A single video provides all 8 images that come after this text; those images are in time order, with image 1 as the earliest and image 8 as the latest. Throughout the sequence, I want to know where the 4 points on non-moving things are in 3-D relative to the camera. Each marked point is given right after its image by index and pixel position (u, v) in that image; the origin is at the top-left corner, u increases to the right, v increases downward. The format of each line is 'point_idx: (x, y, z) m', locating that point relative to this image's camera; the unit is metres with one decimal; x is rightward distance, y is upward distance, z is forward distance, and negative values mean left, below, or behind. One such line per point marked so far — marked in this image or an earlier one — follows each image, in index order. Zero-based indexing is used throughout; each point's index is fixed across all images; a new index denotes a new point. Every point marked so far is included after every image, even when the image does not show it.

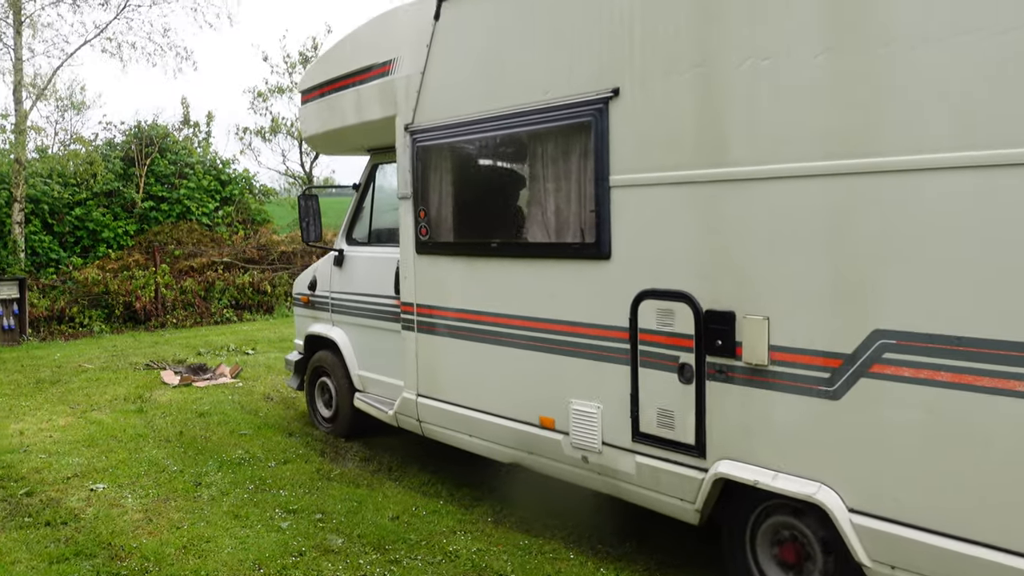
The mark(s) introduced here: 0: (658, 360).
0: (+0.5, -0.2, +3.3) m
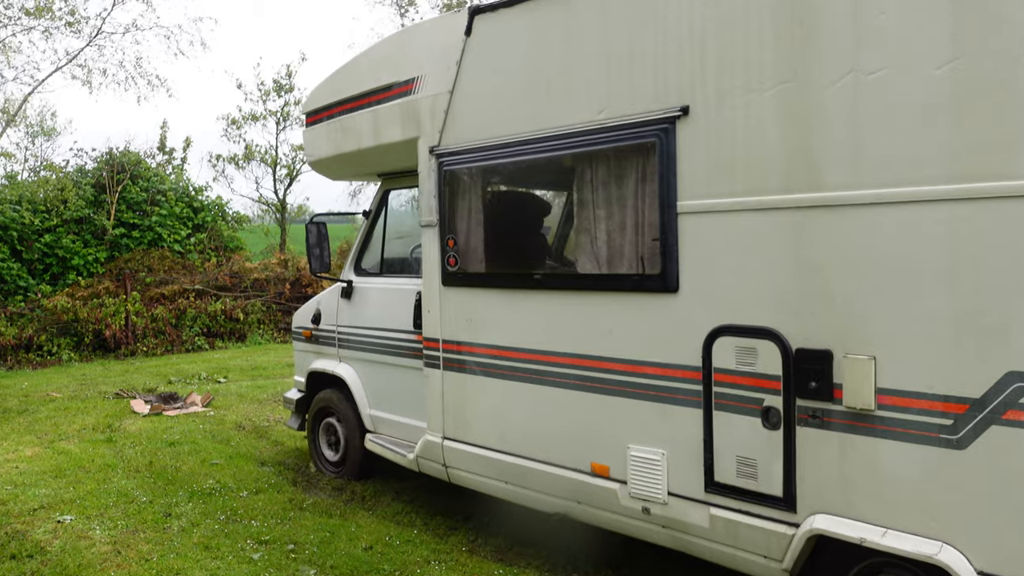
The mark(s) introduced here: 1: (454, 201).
0: (+0.7, -0.3, +3.0) m
1: (-0.3, +0.4, +4.1) m
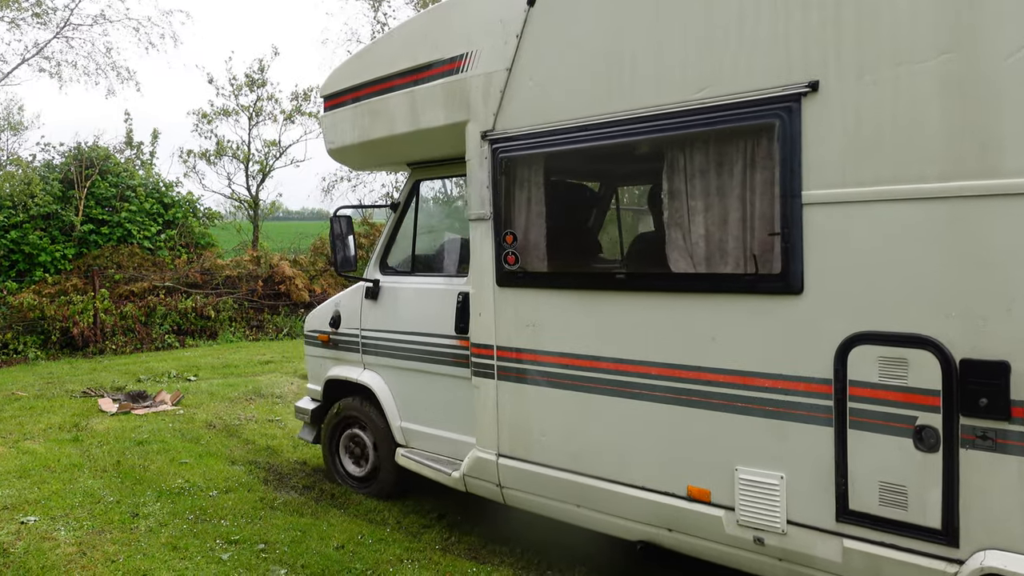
0: (+1.0, -0.4, +2.6) m
1: (0.0, +0.4, +3.6) m
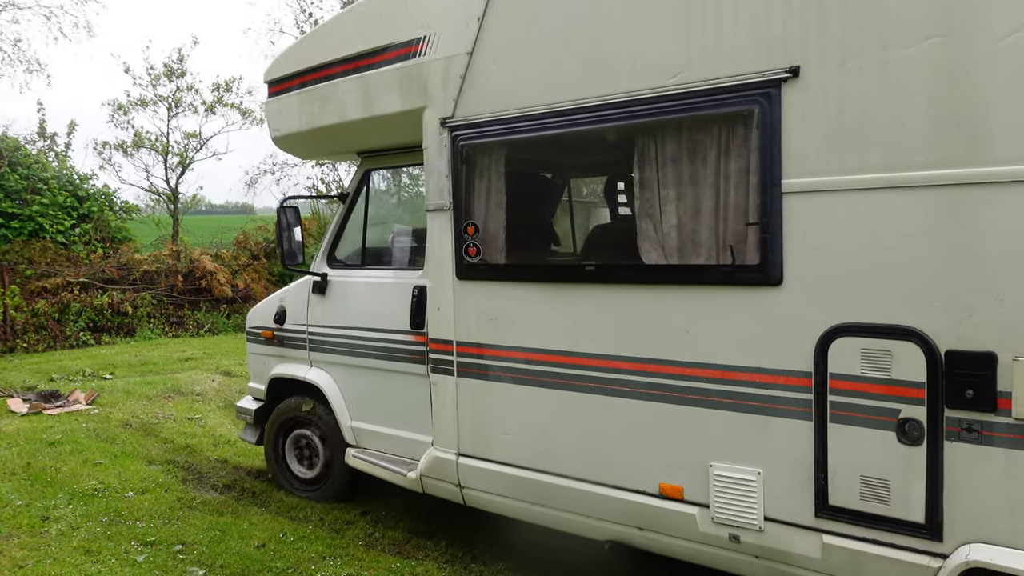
0: (+0.9, -0.3, +2.5) m
1: (-0.1, +0.4, +3.5) m
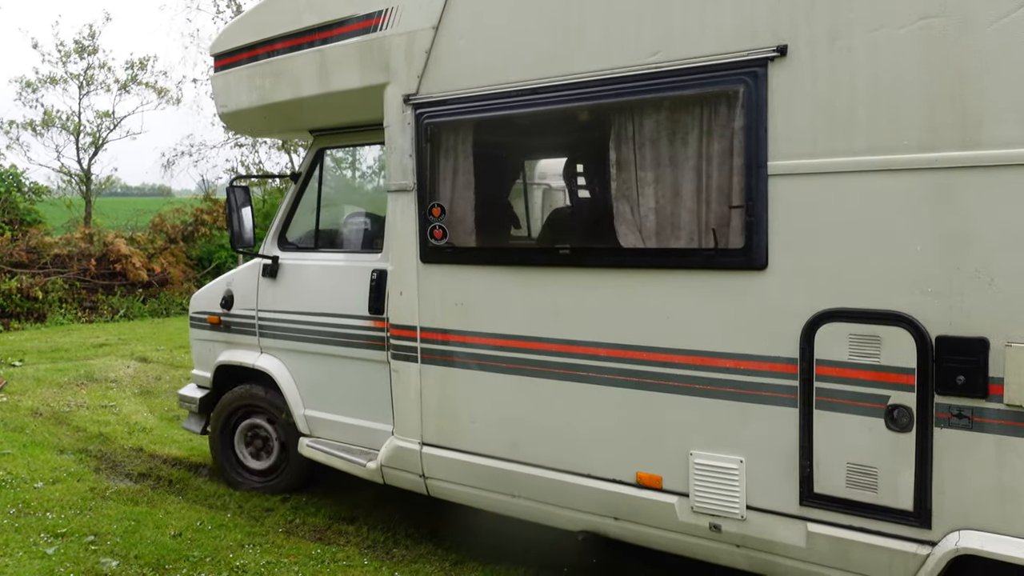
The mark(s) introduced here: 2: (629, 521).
0: (+0.9, -0.3, +2.5) m
1: (-0.3, +0.4, +3.4) m
2: (+0.3, -0.7, +3.0) m
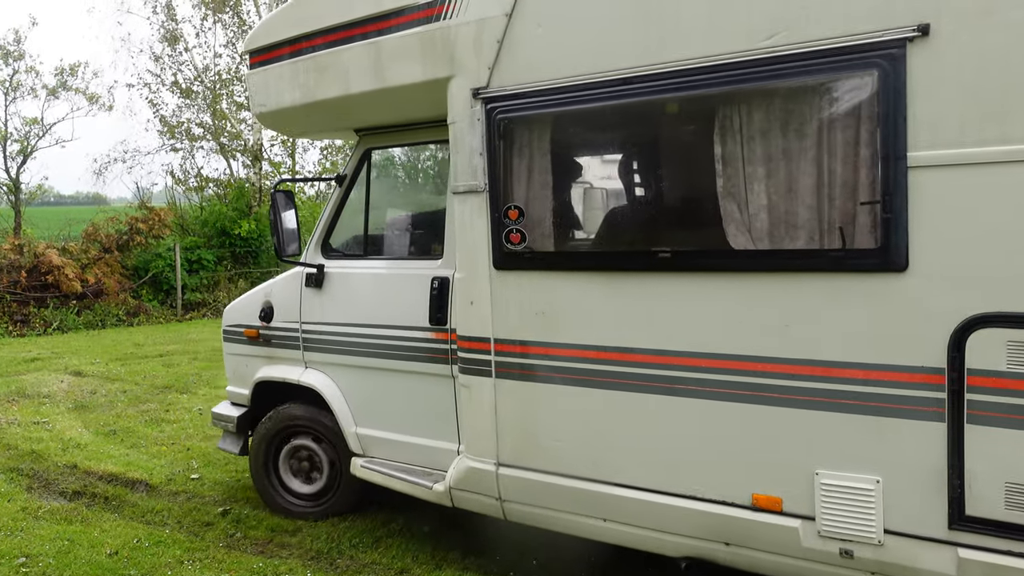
0: (+1.2, -0.3, +2.3) m
1: (0.0, +0.4, +3.1) m
2: (+0.6, -0.7, +2.7) m
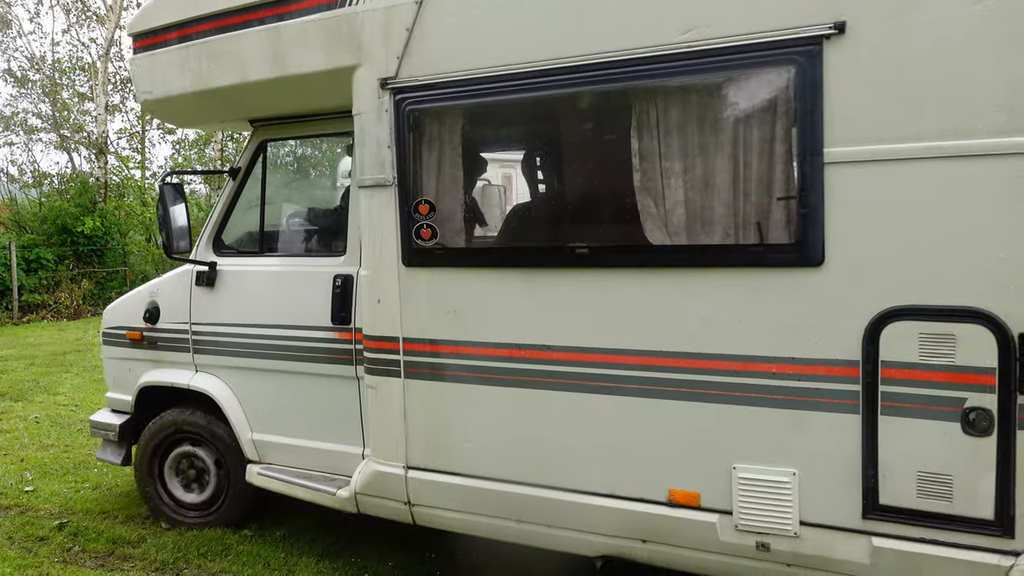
0: (+1.0, -0.3, +2.4) m
1: (-0.3, +0.4, +3.0) m
2: (+0.4, -0.7, +2.7) m
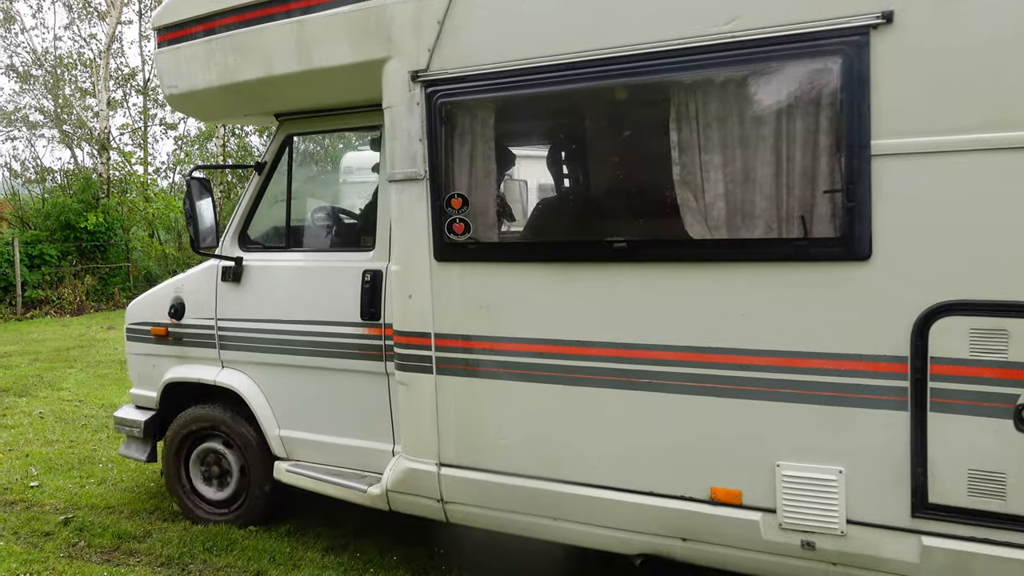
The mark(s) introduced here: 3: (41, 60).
0: (+1.1, -0.3, +2.3) m
1: (-0.2, +0.4, +3.0) m
2: (+0.5, -0.7, +2.7) m
3: (-7.8, +3.8, +16.4) m
